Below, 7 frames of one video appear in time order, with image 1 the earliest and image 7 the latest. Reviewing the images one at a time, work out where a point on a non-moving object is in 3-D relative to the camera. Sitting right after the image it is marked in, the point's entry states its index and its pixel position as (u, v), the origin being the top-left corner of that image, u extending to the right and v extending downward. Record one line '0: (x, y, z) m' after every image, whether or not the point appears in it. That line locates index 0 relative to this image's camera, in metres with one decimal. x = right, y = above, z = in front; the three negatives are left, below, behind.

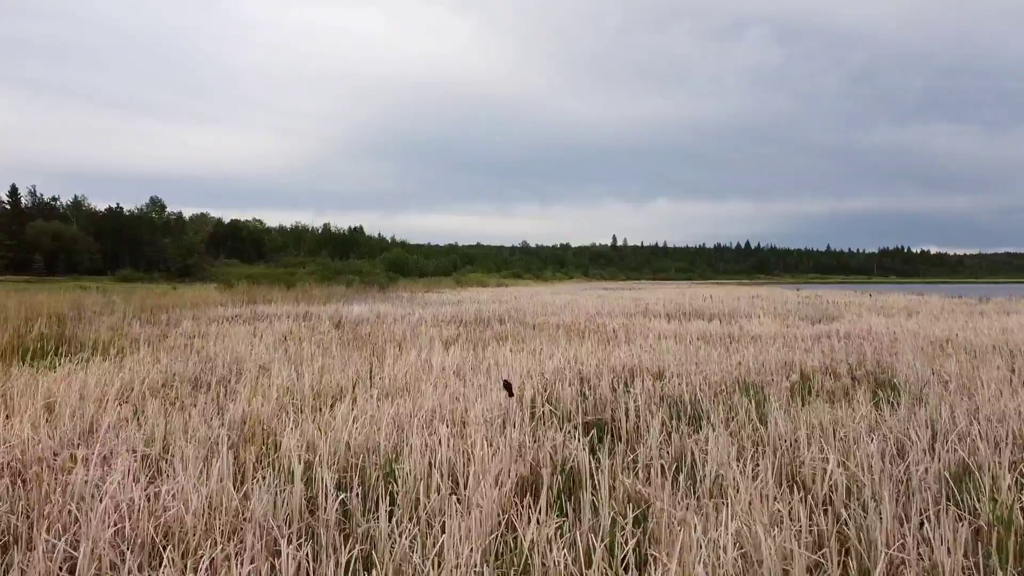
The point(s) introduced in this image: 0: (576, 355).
0: (+0.4, -0.4, +4.8) m
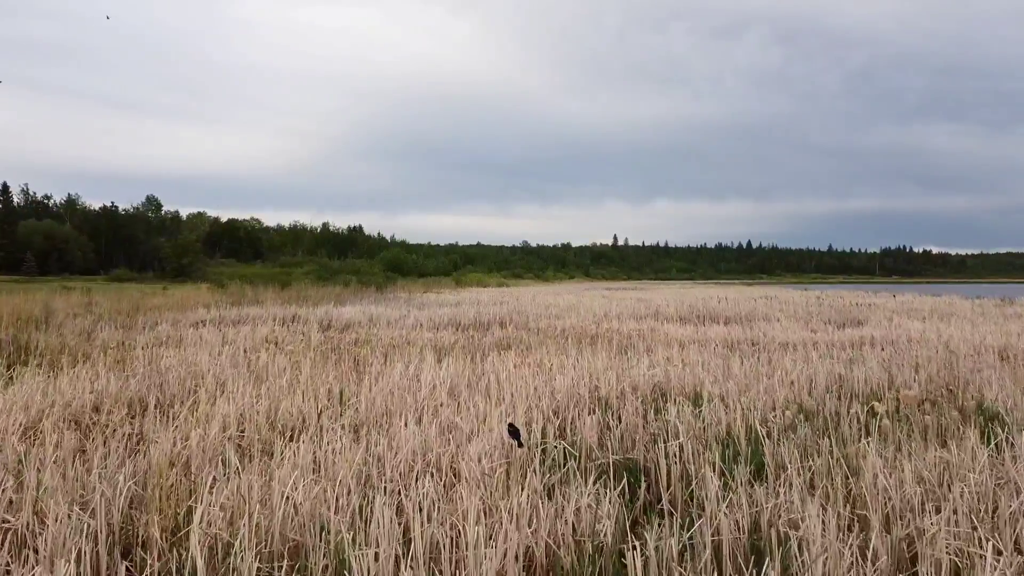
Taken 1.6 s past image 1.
0: (+0.4, -0.4, +4.1) m
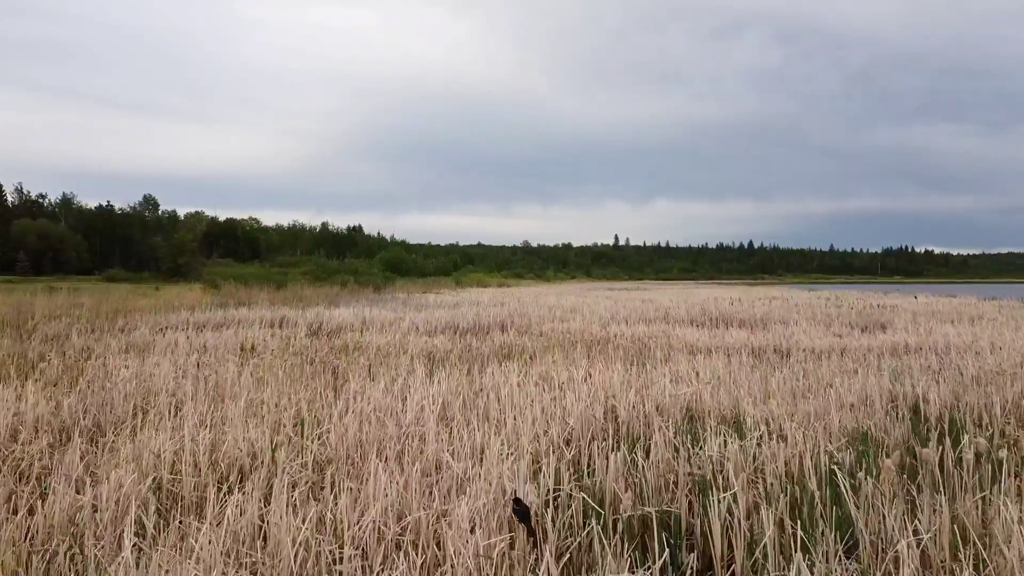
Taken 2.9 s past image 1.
0: (+0.4, -0.4, +3.6) m
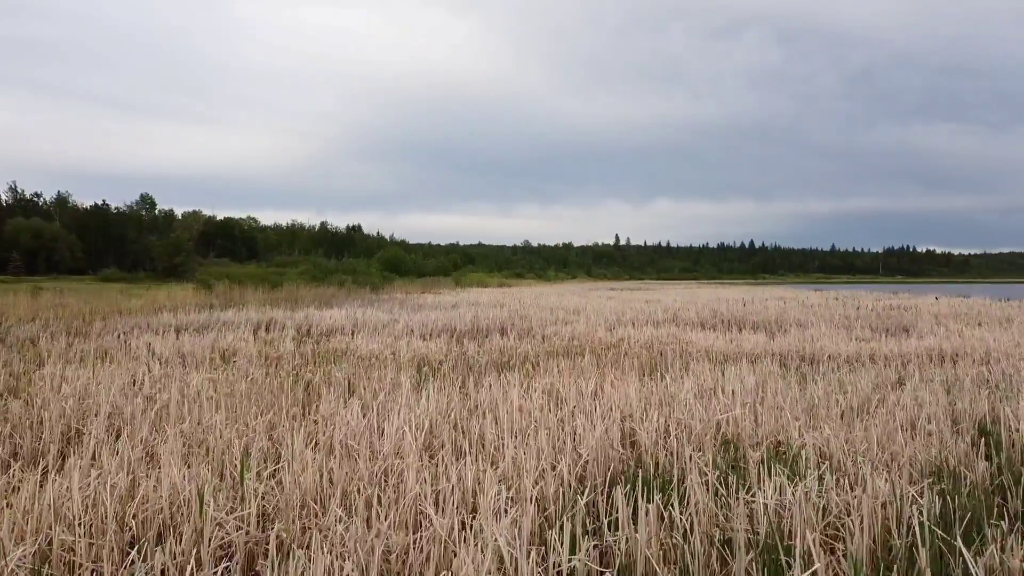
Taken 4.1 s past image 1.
0: (+0.4, -0.4, +3.1) m
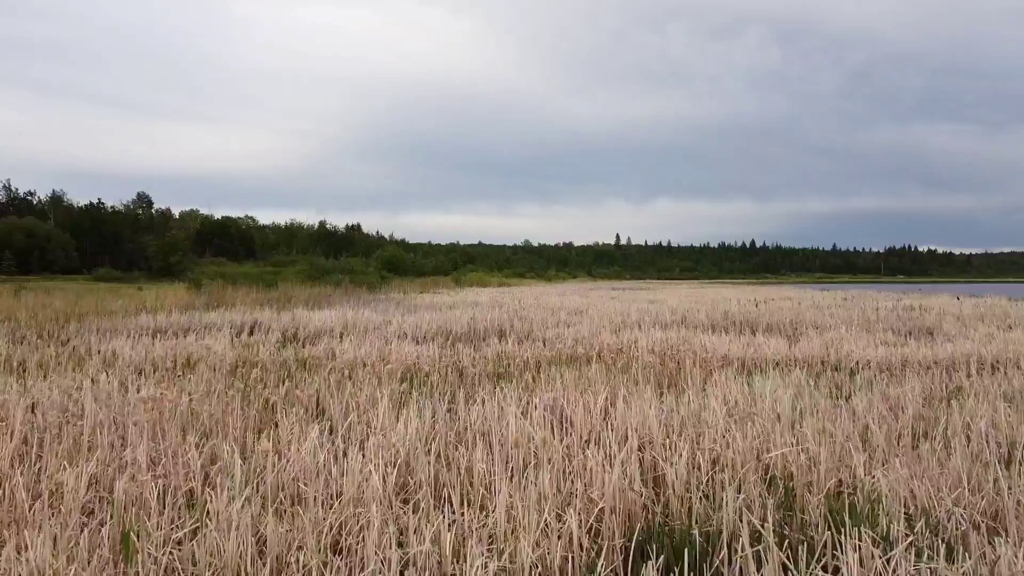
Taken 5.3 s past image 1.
0: (+0.4, -0.4, +2.6) m
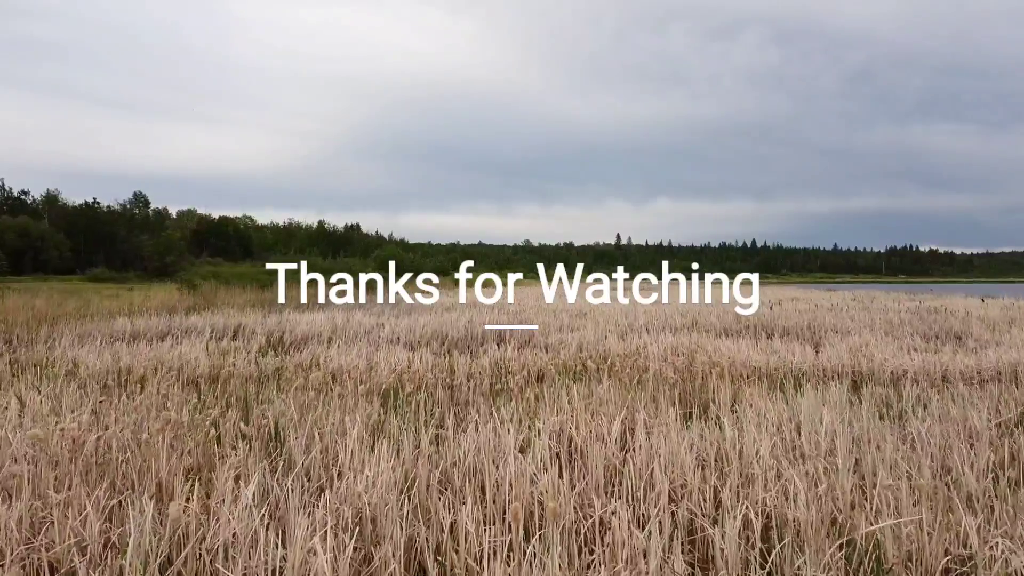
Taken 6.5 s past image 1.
0: (+0.4, -0.4, +2.1) m
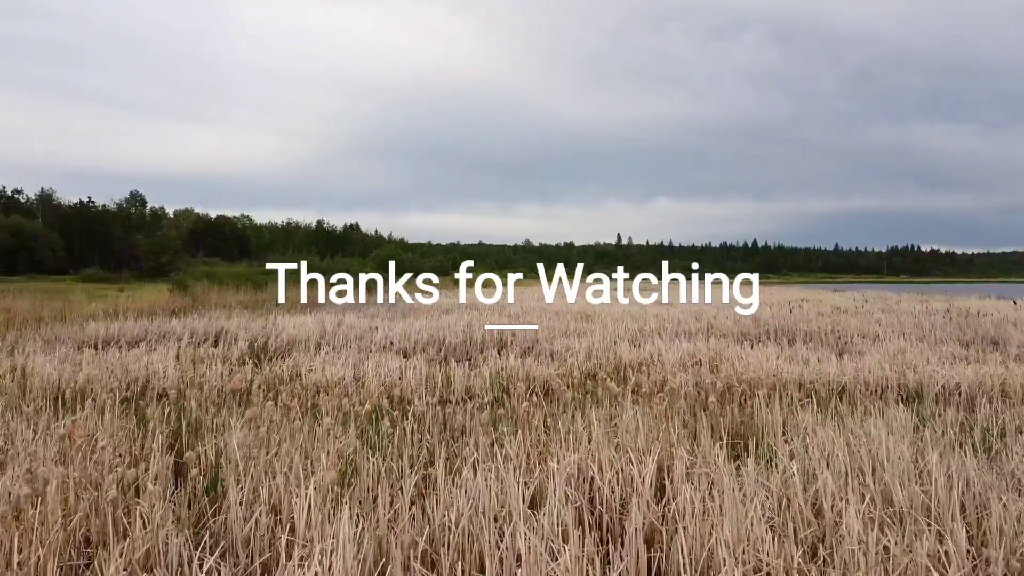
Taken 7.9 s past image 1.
0: (+0.4, -0.5, +1.5) m
